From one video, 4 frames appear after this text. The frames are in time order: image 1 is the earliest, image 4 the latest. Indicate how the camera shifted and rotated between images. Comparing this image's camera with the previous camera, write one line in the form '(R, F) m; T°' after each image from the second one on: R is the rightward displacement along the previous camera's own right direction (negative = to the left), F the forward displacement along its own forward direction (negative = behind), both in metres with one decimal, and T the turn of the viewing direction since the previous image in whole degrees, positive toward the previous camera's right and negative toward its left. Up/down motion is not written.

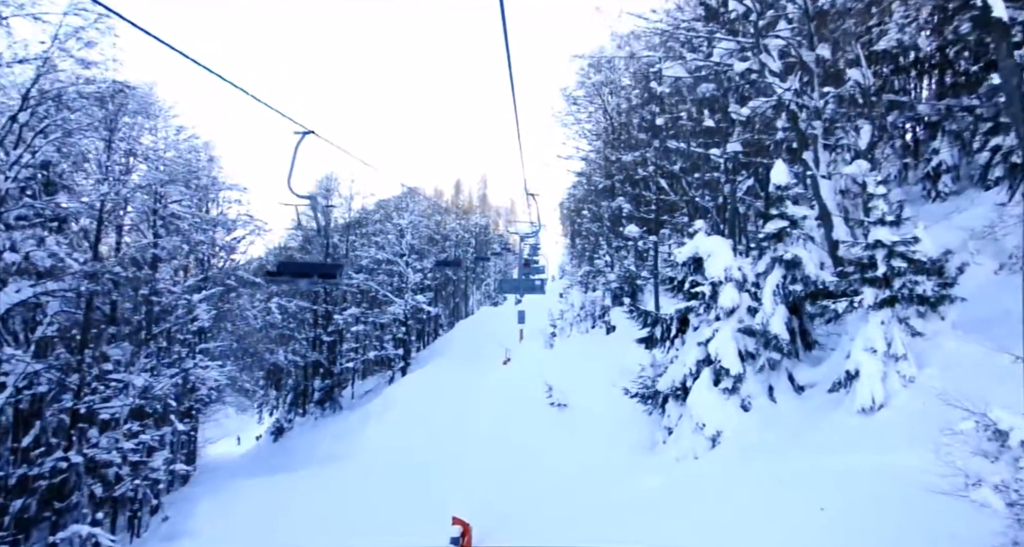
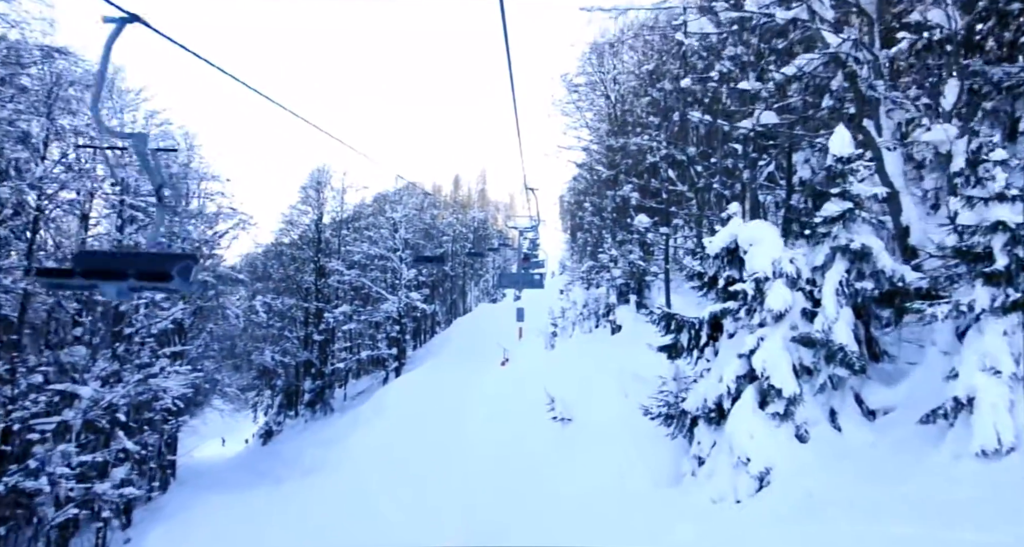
(+0.1, +1.4) m; 0°
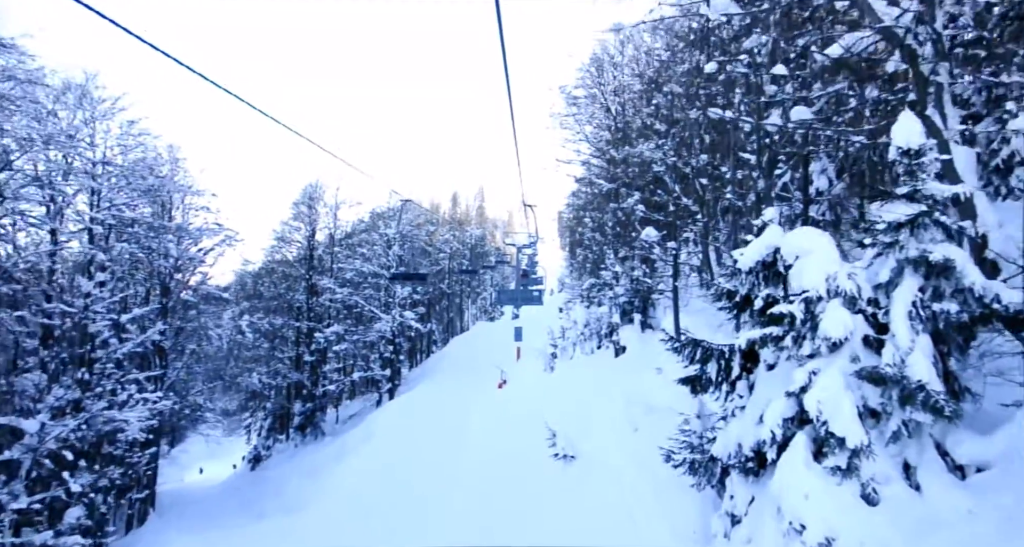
(0.0, +1.0) m; 0°
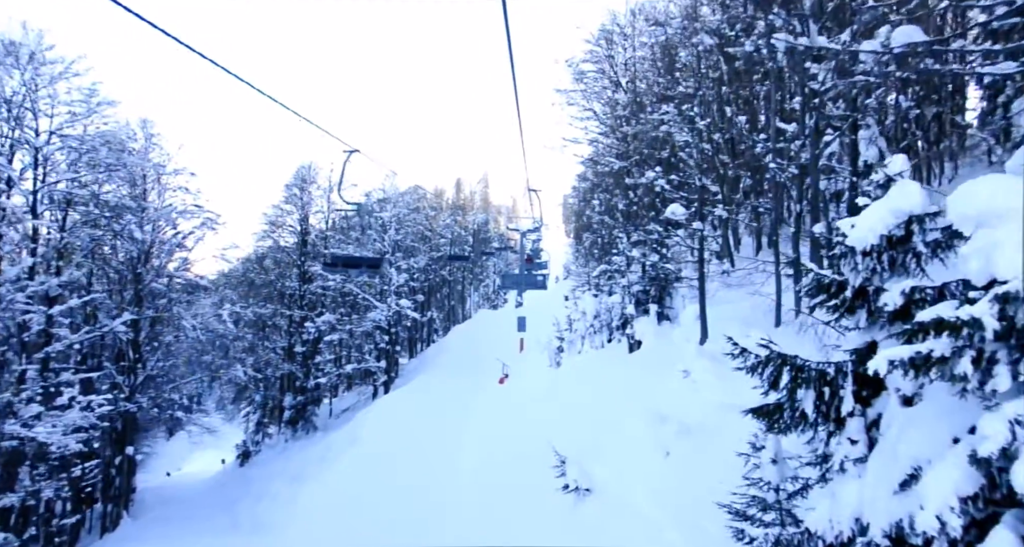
(+0.1, +1.9) m; 0°
